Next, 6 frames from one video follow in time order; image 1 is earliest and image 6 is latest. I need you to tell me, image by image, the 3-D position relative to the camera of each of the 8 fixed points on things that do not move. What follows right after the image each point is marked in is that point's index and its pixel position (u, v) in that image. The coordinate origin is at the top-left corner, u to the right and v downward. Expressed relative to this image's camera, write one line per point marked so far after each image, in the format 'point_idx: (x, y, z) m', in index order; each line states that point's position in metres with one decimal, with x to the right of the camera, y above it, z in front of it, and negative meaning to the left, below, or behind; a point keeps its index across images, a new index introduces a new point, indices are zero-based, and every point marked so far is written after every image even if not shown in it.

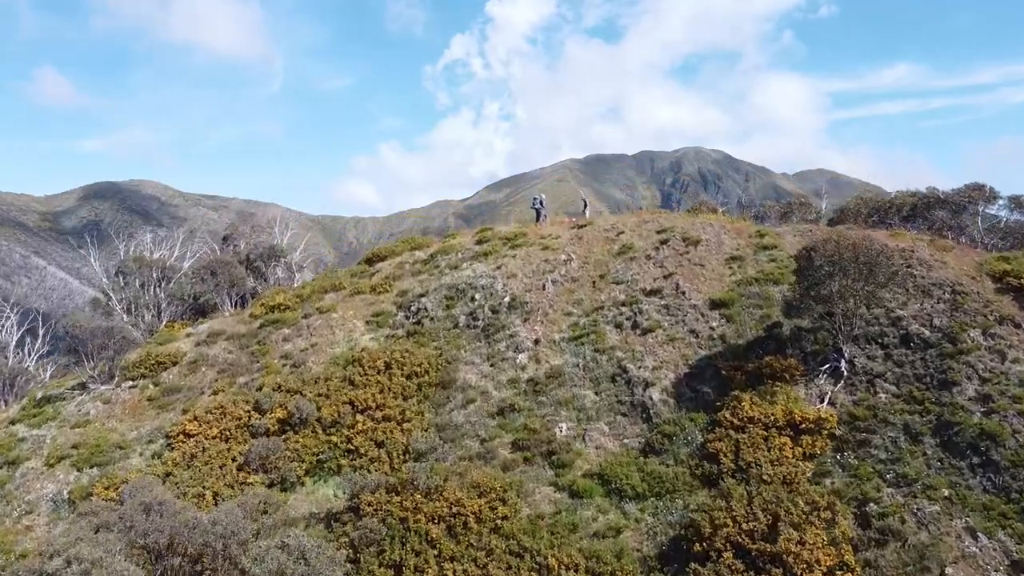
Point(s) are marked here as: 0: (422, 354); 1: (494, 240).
0: (-1.7, -1.2, +11.5) m
1: (-0.4, +1.1, +14.4) m
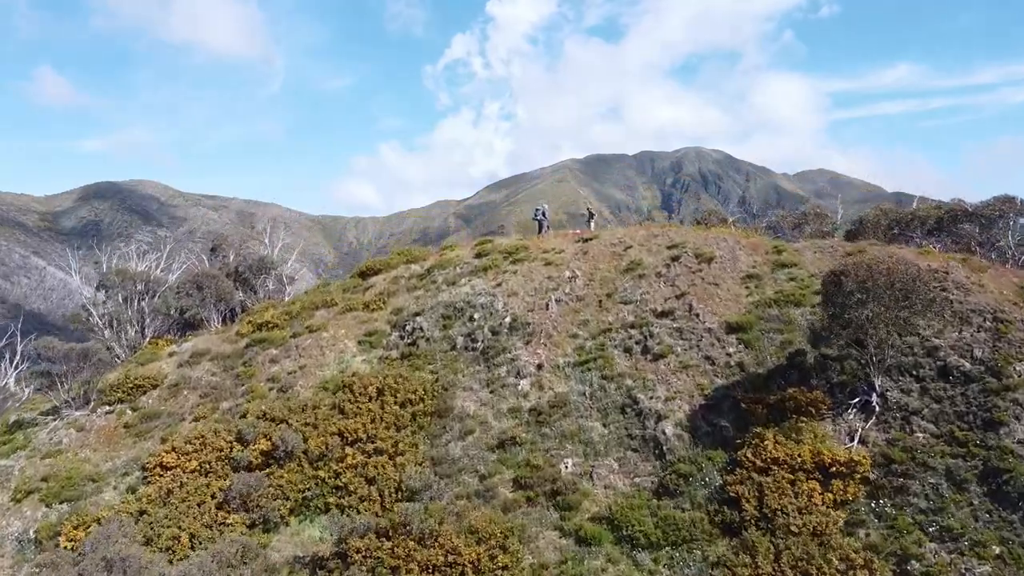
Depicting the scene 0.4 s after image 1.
0: (-1.6, -1.6, +10.7) m
1: (-0.4, +0.8, +13.7) m
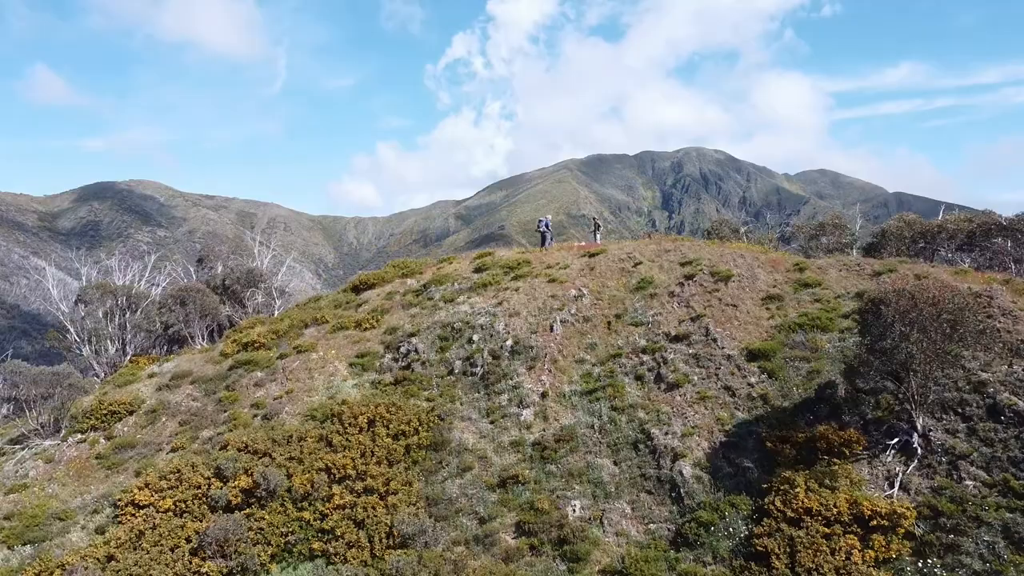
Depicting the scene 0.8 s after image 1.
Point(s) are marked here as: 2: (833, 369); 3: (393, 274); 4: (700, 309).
0: (-1.6, -1.9, +9.9) m
1: (-0.4, +0.4, +12.9) m
2: (+4.4, -1.1, +8.6) m
3: (-2.7, +0.3, +14.2) m
4: (+3.0, -0.3, +10.0) m
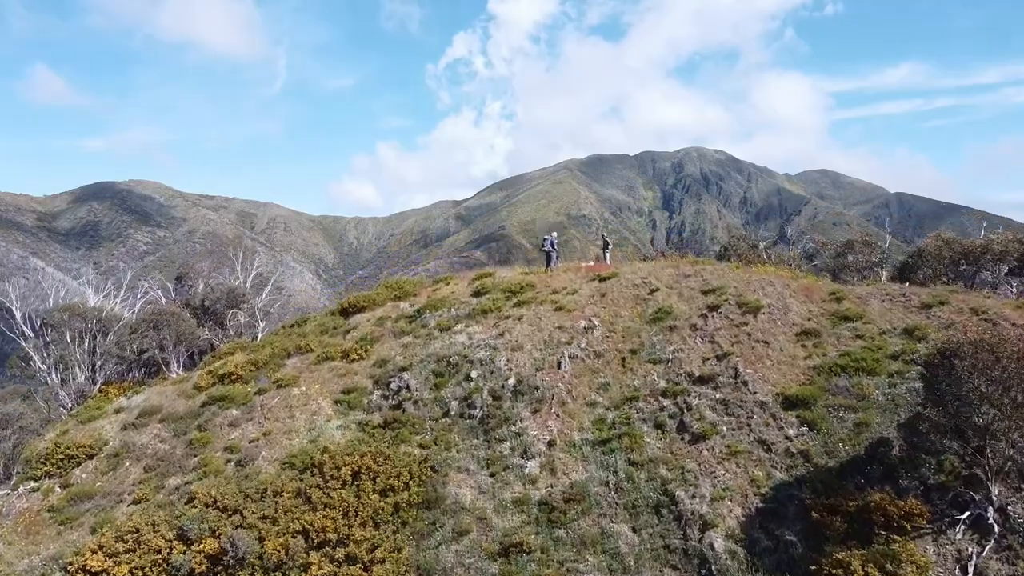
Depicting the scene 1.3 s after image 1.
0: (-1.6, -2.4, +8.8) m
1: (-0.3, -0.1, +11.8) m
2: (+4.5, -1.6, +7.4) m
3: (-2.7, -0.2, +13.1) m
4: (+3.1, -0.8, +8.9) m
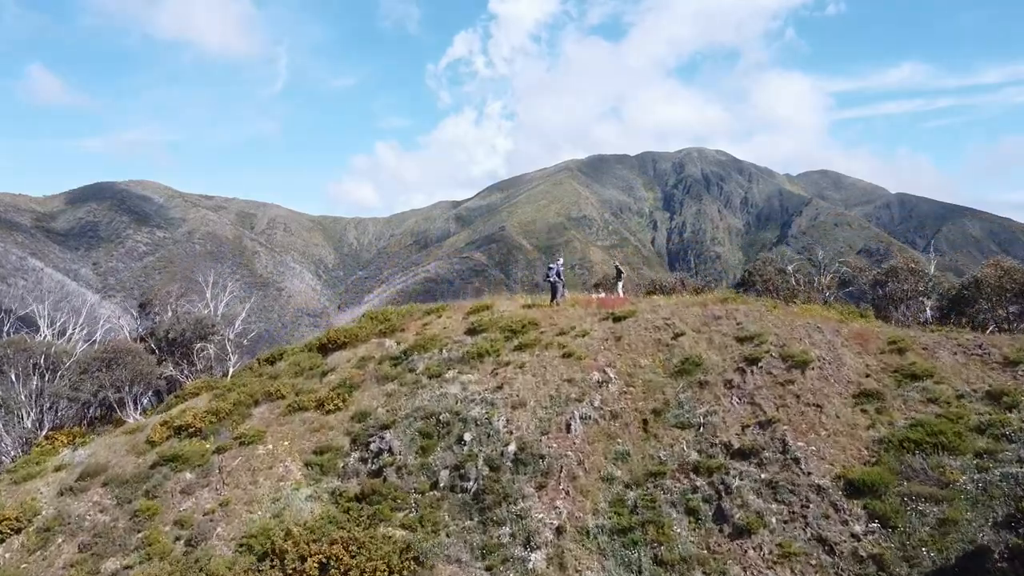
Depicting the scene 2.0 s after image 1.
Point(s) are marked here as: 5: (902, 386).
0: (-1.6, -3.0, +7.3) m
1: (-0.3, -0.7, +10.3) m
2: (+4.5, -2.2, +5.9) m
3: (-2.7, -0.8, +11.6) m
4: (+3.1, -1.4, +7.4) m
5: (+4.7, -1.1, +7.4) m
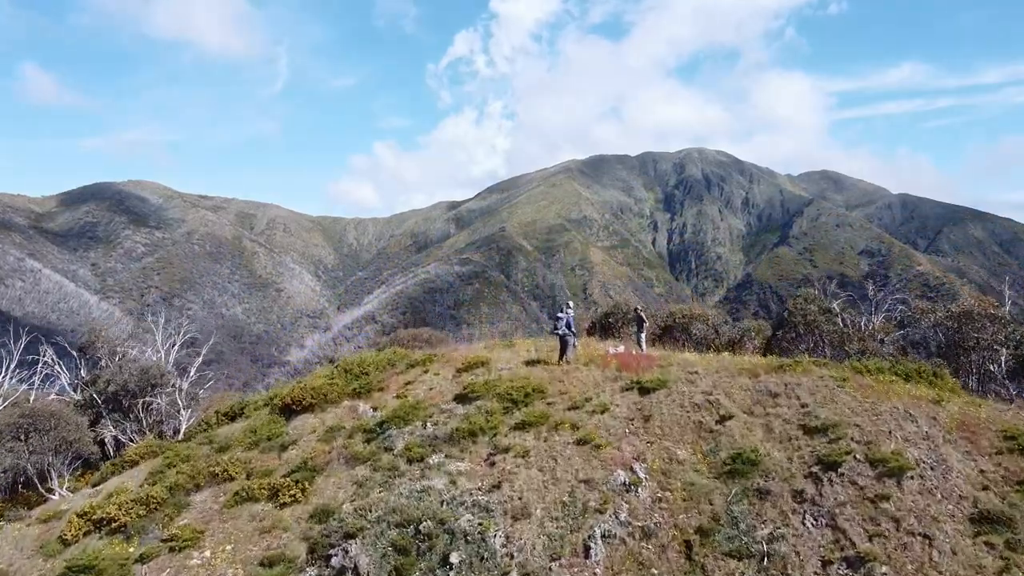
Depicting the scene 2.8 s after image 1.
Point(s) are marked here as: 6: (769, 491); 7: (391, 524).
0: (-1.6, -3.8, +5.4) m
1: (-0.3, -1.5, +8.4) m
2: (+4.5, -3.0, +4.1) m
3: (-2.7, -1.6, +9.7) m
4: (+3.1, -2.2, +5.5) m
5: (+4.7, -1.9, +5.5) m
6: (+2.5, -2.0, +6.1) m
7: (-1.3, -2.6, +7.0) m
